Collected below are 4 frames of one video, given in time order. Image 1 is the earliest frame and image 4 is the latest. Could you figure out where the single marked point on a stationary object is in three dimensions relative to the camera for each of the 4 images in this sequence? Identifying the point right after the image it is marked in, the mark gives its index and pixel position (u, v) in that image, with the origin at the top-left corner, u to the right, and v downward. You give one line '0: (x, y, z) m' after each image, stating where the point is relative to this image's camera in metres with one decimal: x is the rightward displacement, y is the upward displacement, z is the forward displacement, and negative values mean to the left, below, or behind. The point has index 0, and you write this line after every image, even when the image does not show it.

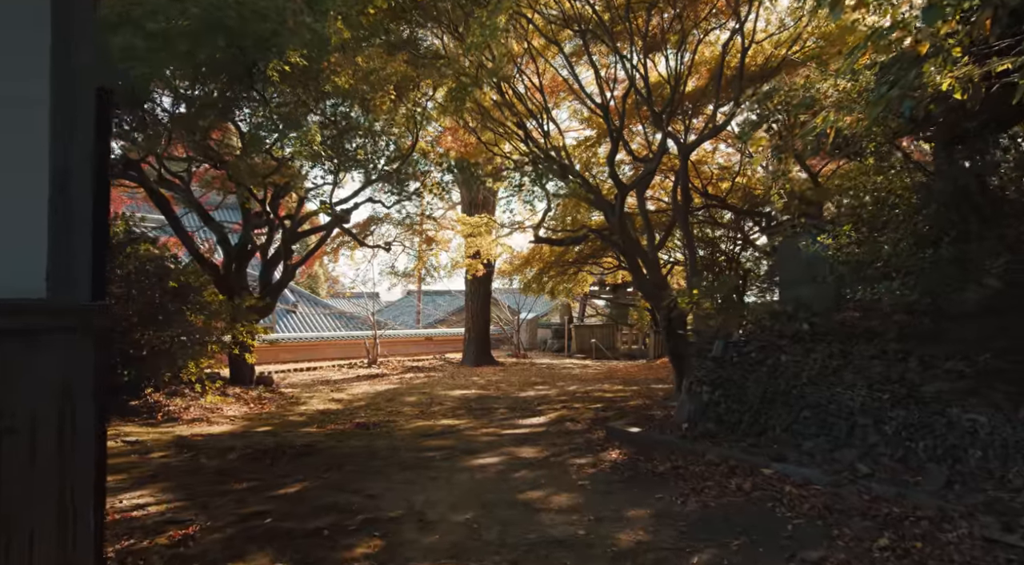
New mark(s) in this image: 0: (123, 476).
0: (-3.0, -1.5, +5.1) m
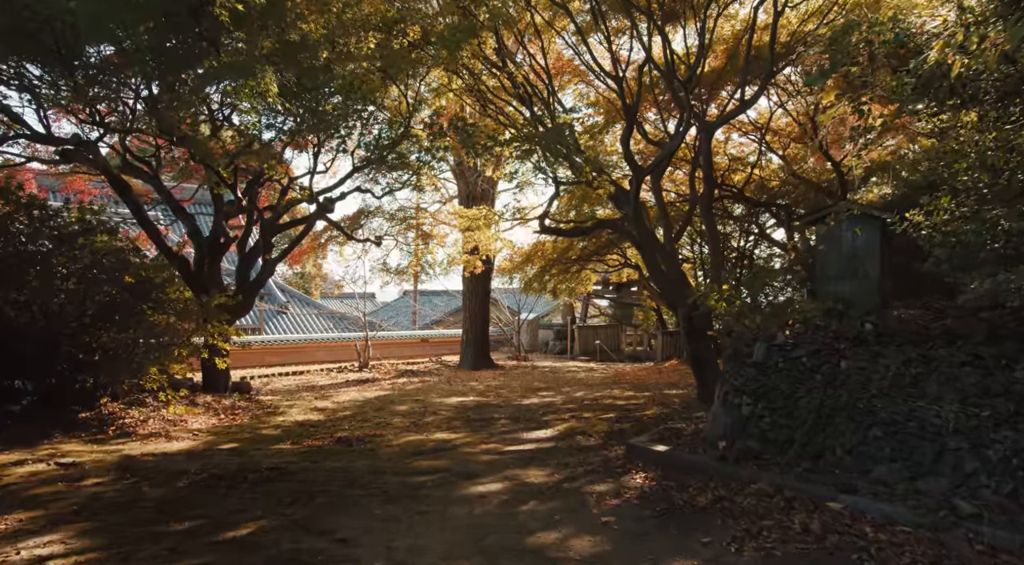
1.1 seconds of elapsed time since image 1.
0: (-2.9, -1.4, +4.2) m
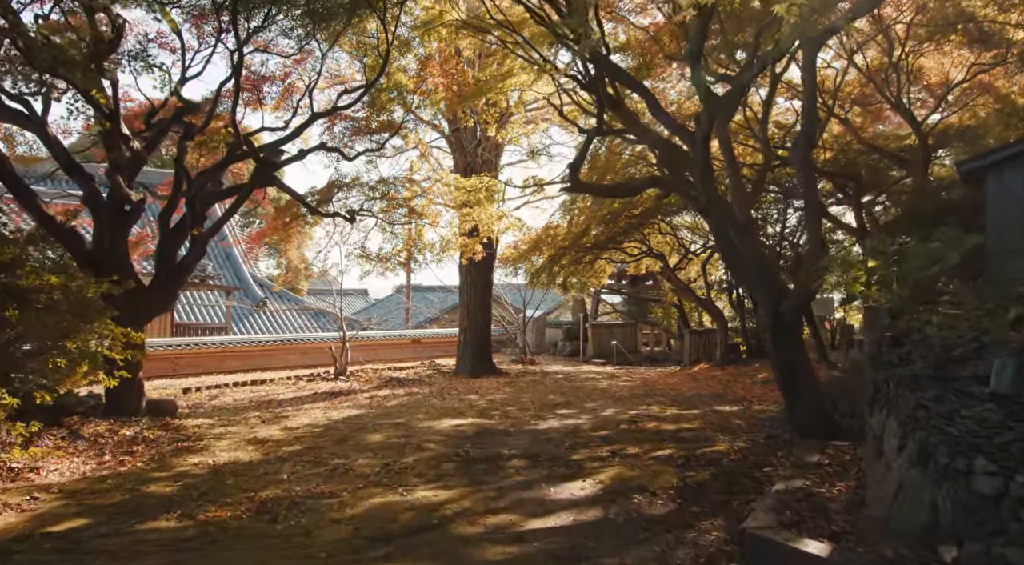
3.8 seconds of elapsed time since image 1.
0: (-2.8, -1.3, +1.7) m
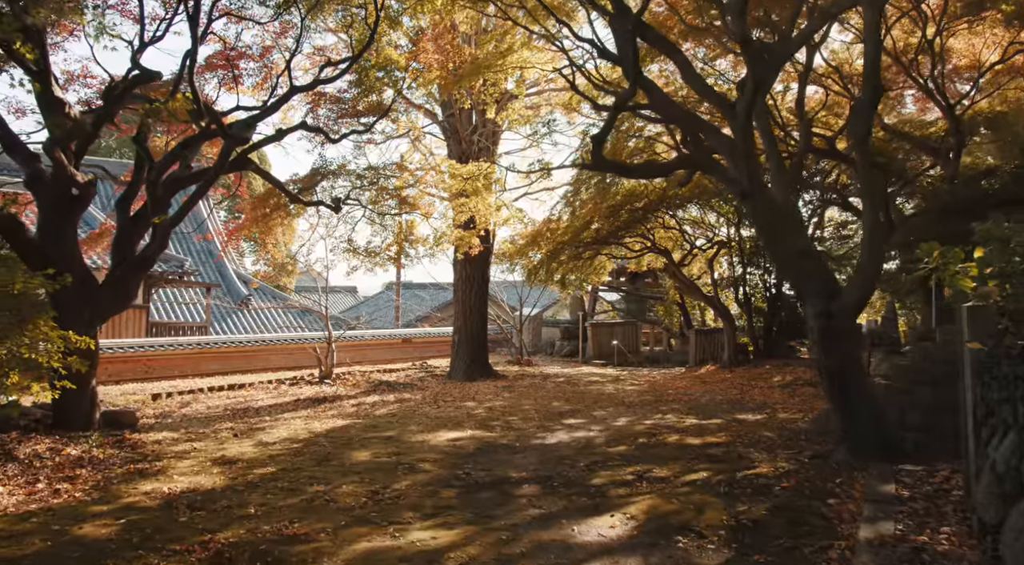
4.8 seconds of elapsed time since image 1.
0: (-2.7, -1.3, +0.8) m
